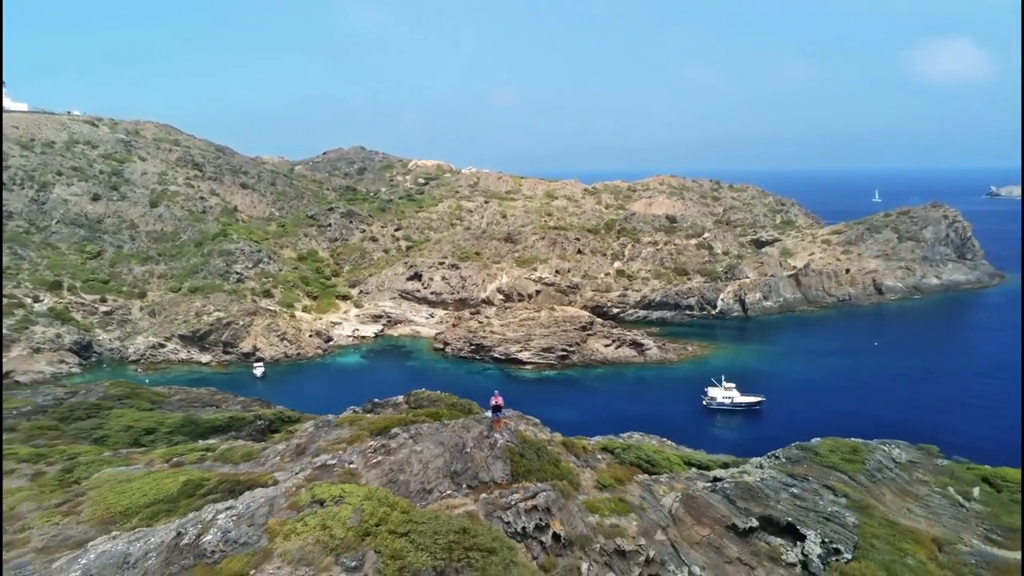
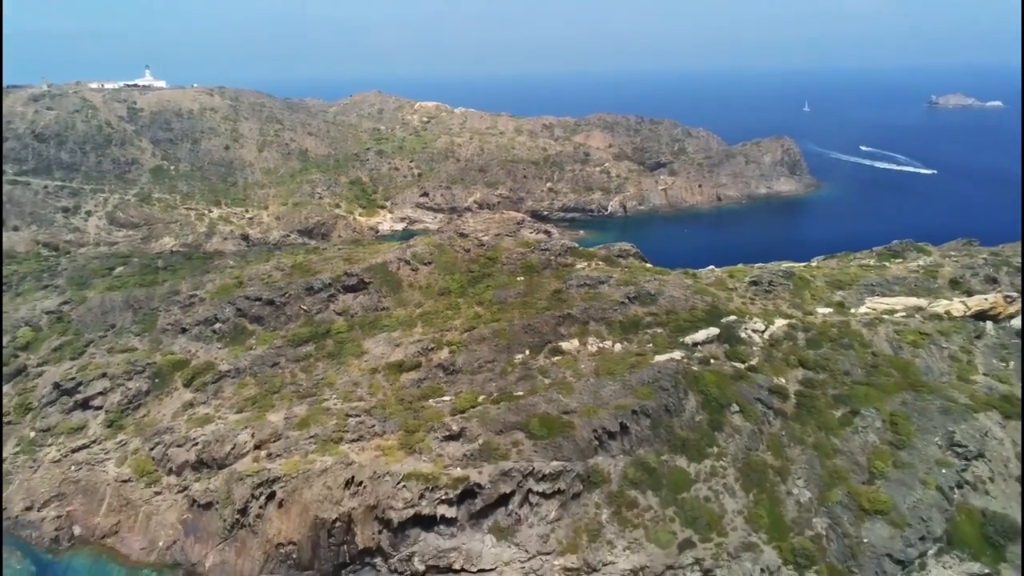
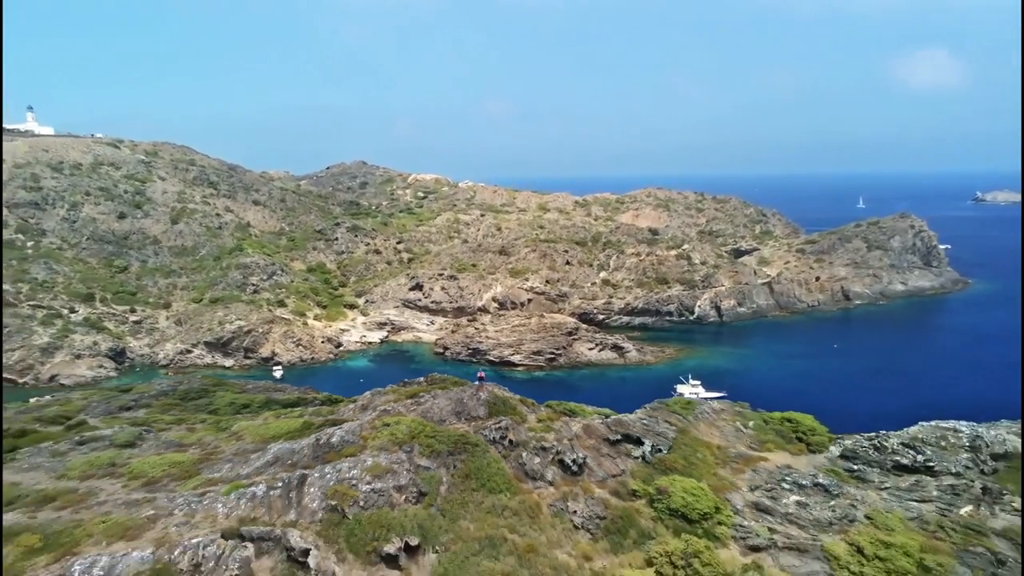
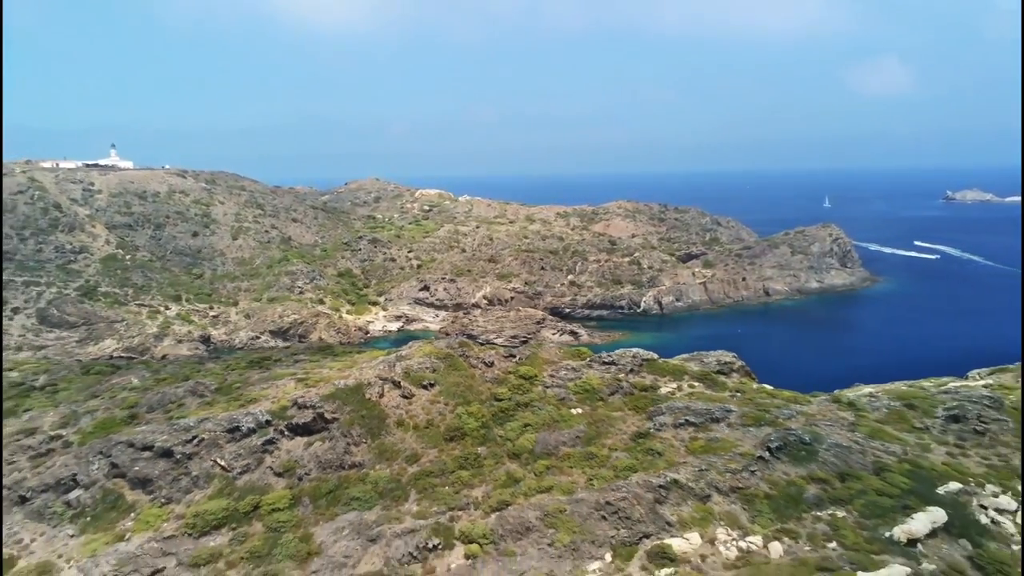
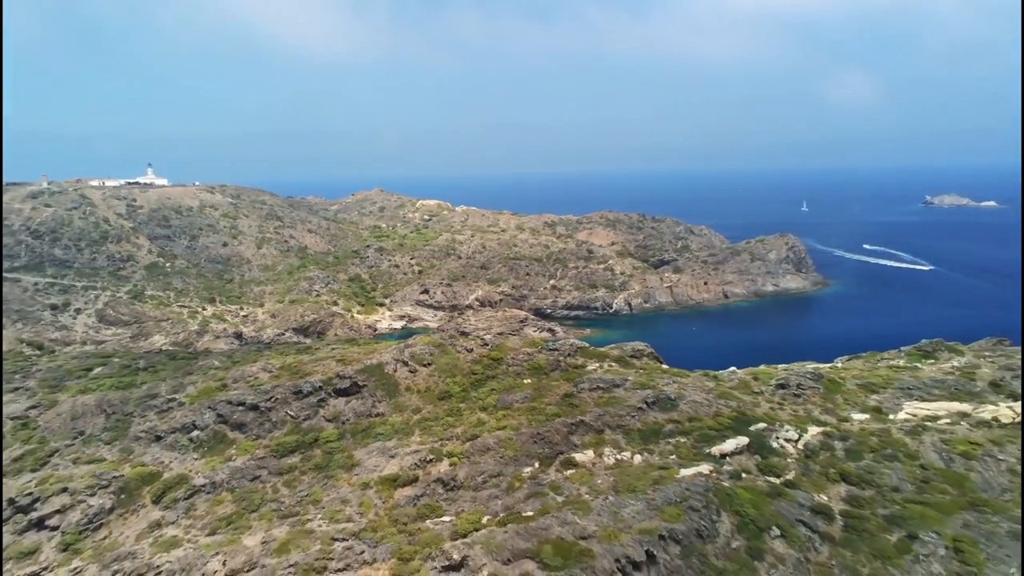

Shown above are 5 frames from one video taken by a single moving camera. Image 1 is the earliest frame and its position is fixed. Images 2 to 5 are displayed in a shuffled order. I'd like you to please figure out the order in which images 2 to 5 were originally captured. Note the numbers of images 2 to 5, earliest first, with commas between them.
3, 4, 5, 2
